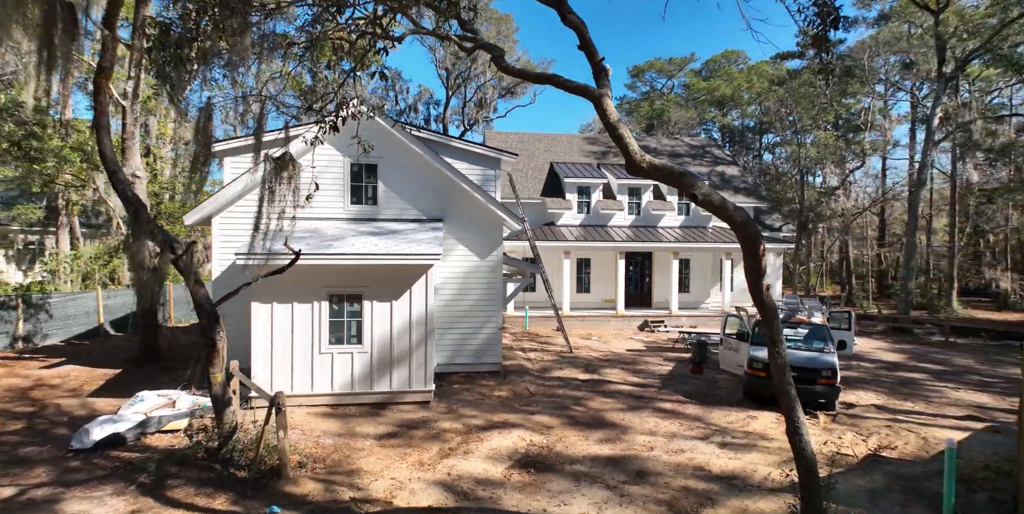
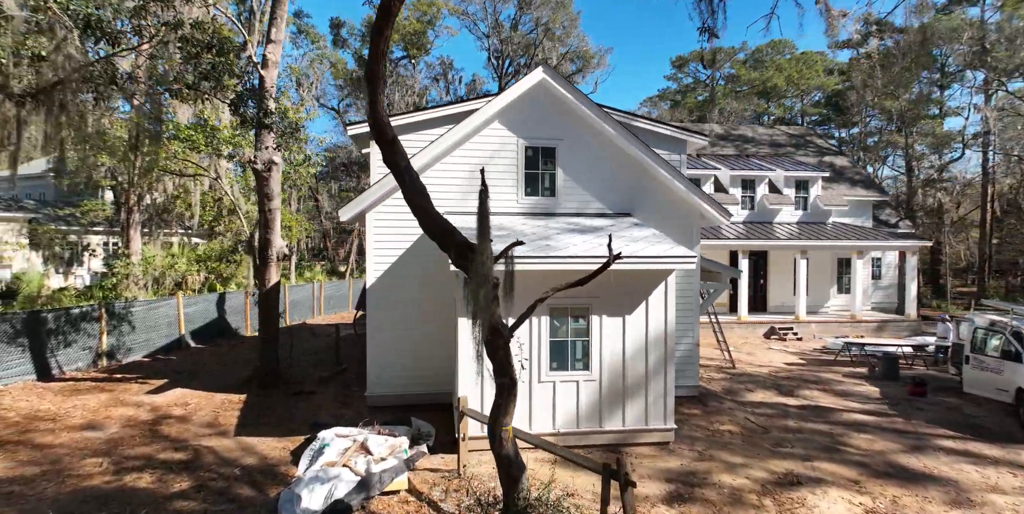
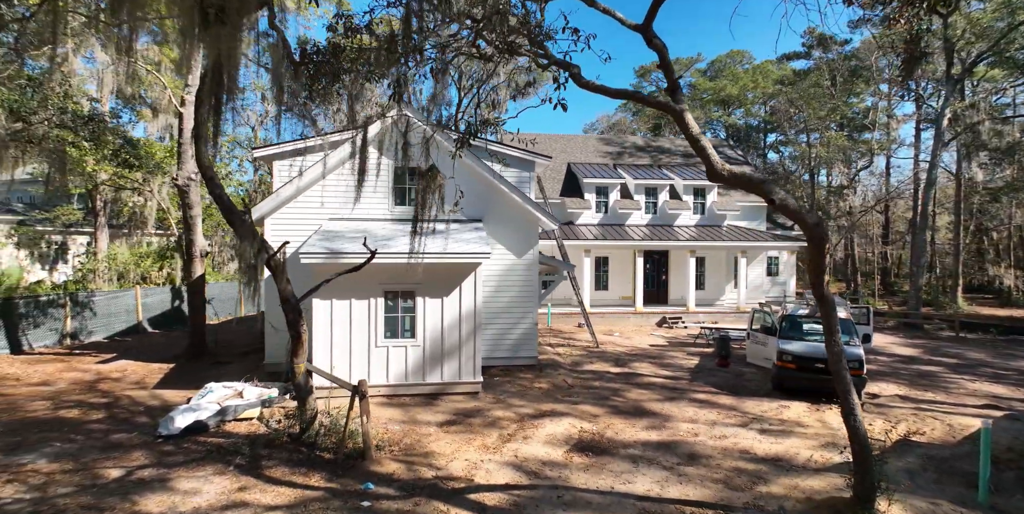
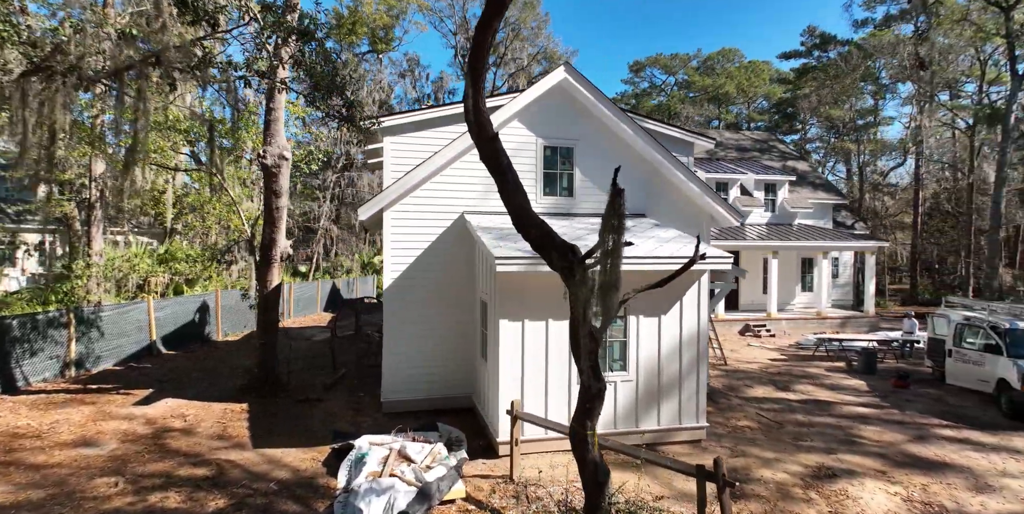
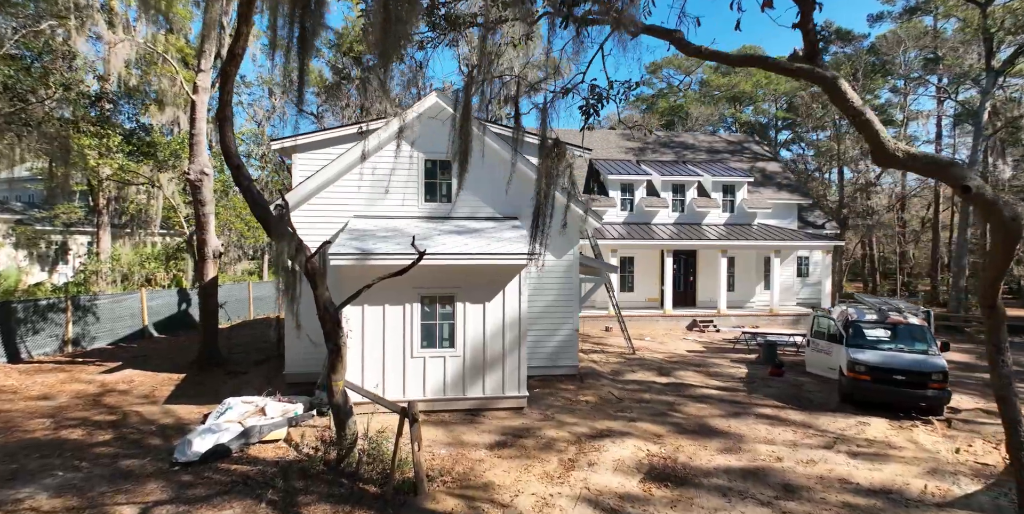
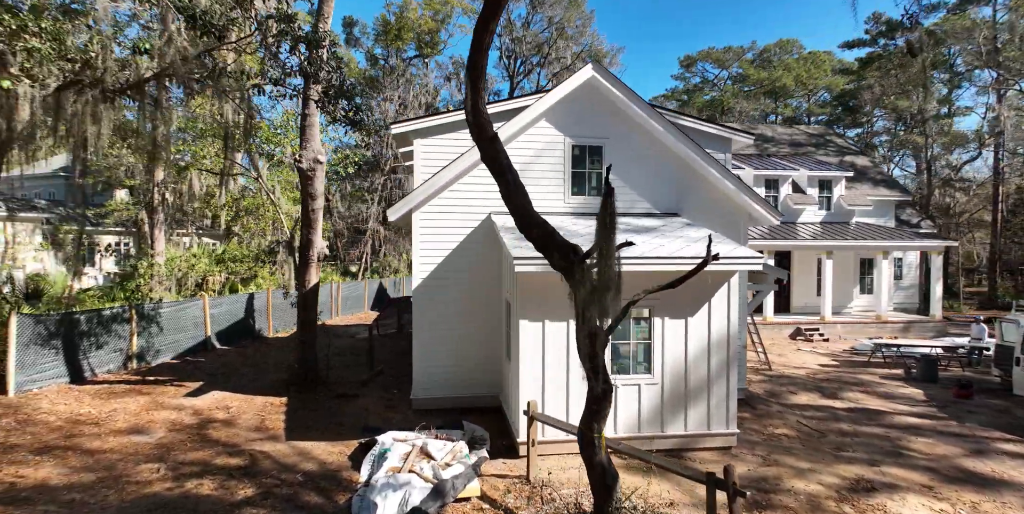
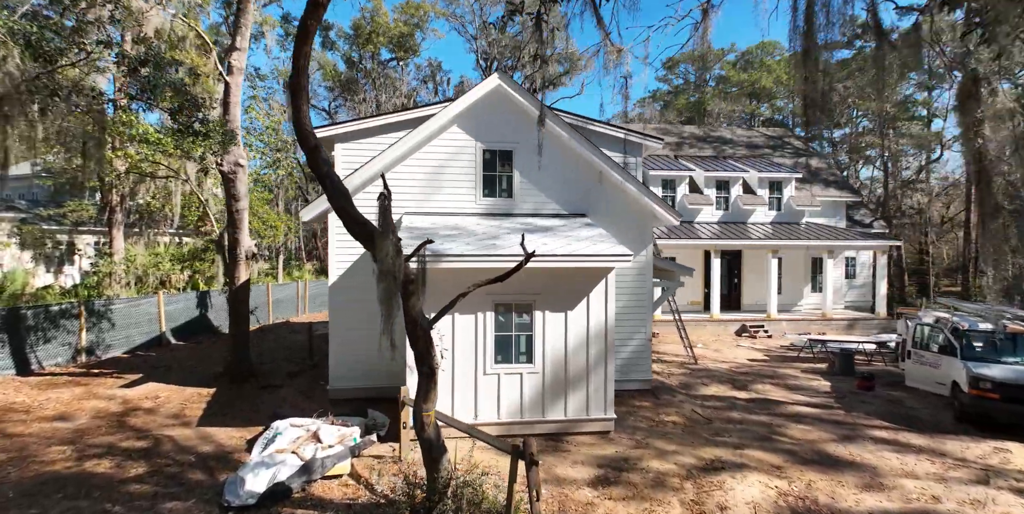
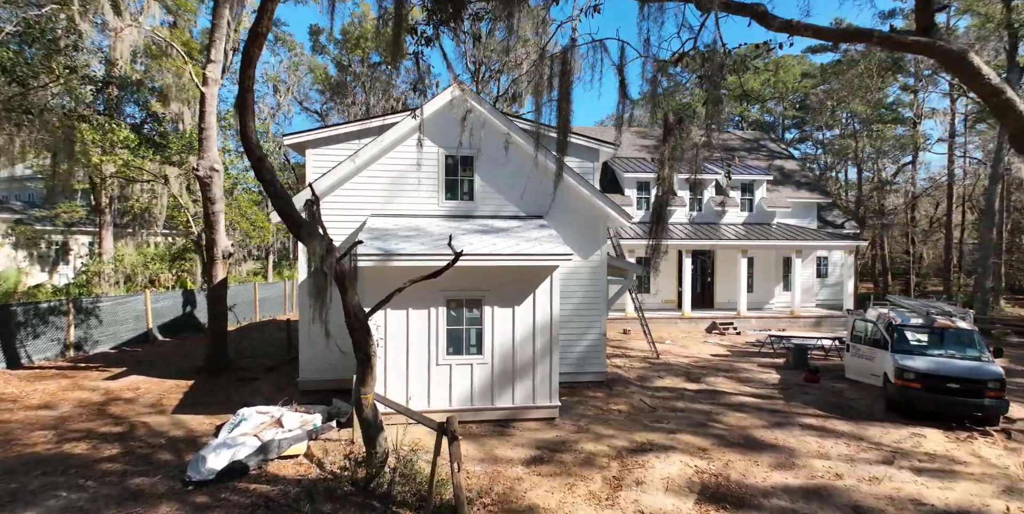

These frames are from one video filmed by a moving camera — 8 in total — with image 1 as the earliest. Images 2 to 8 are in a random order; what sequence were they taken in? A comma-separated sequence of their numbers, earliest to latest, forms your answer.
3, 5, 8, 7, 2, 6, 4
